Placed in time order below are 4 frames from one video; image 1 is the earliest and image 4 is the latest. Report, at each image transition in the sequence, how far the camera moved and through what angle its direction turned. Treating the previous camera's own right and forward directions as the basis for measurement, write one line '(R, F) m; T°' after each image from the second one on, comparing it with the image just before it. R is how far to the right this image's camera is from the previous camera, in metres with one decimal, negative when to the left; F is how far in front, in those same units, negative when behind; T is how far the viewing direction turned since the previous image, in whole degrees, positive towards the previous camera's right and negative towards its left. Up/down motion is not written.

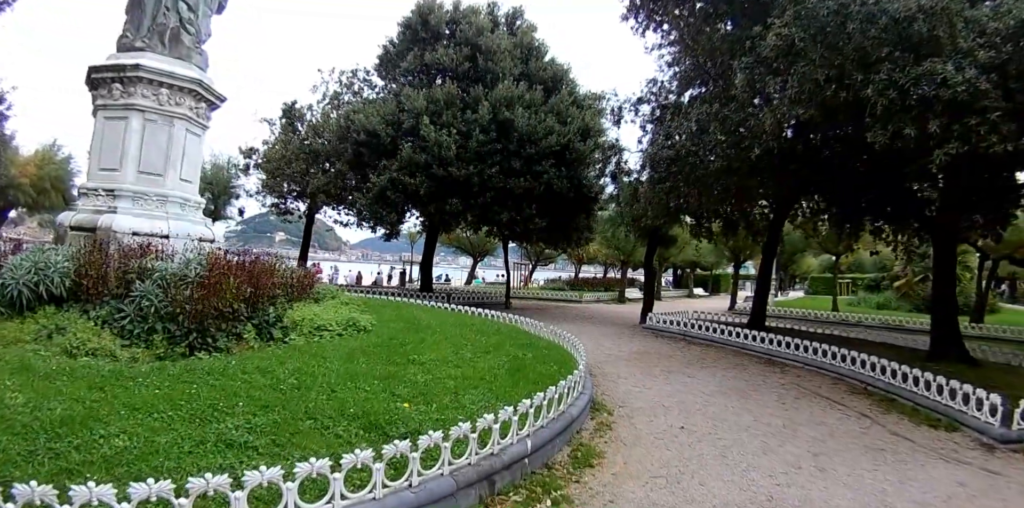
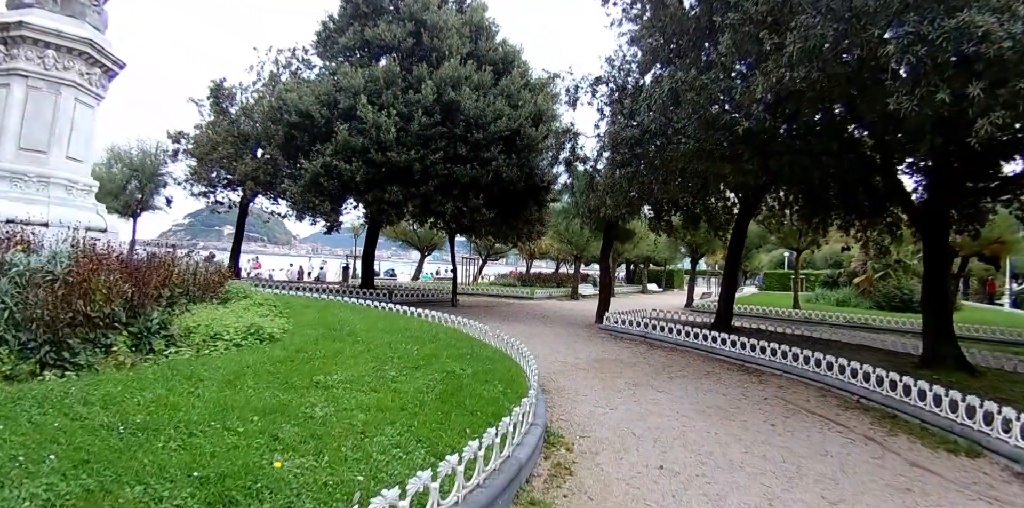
(+0.2, +1.5) m; +5°
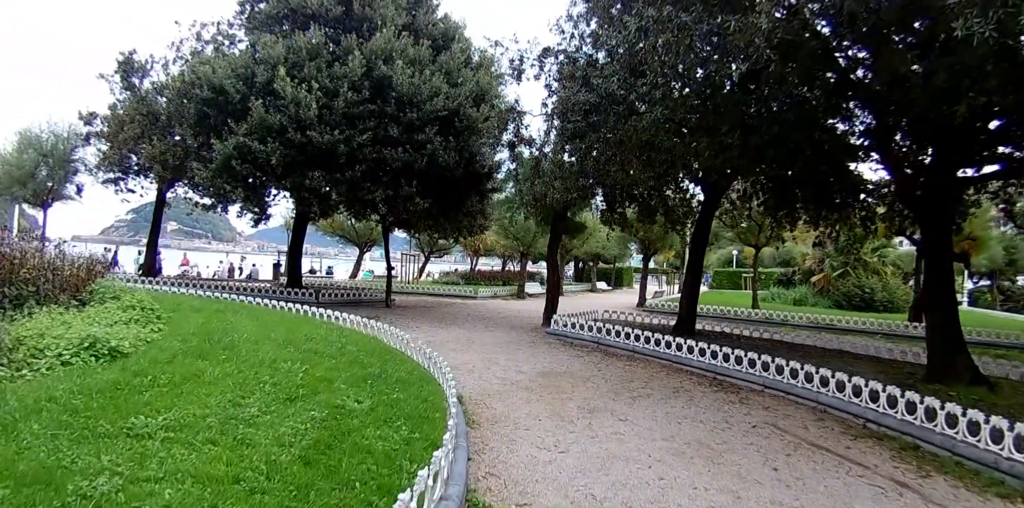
(+0.3, +1.8) m; +6°
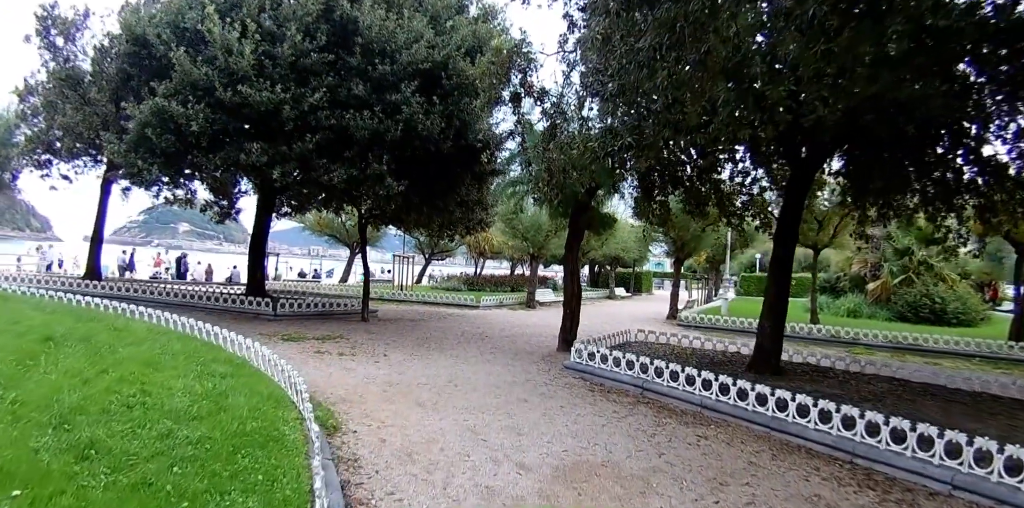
(+0.1, +3.5) m; -1°
